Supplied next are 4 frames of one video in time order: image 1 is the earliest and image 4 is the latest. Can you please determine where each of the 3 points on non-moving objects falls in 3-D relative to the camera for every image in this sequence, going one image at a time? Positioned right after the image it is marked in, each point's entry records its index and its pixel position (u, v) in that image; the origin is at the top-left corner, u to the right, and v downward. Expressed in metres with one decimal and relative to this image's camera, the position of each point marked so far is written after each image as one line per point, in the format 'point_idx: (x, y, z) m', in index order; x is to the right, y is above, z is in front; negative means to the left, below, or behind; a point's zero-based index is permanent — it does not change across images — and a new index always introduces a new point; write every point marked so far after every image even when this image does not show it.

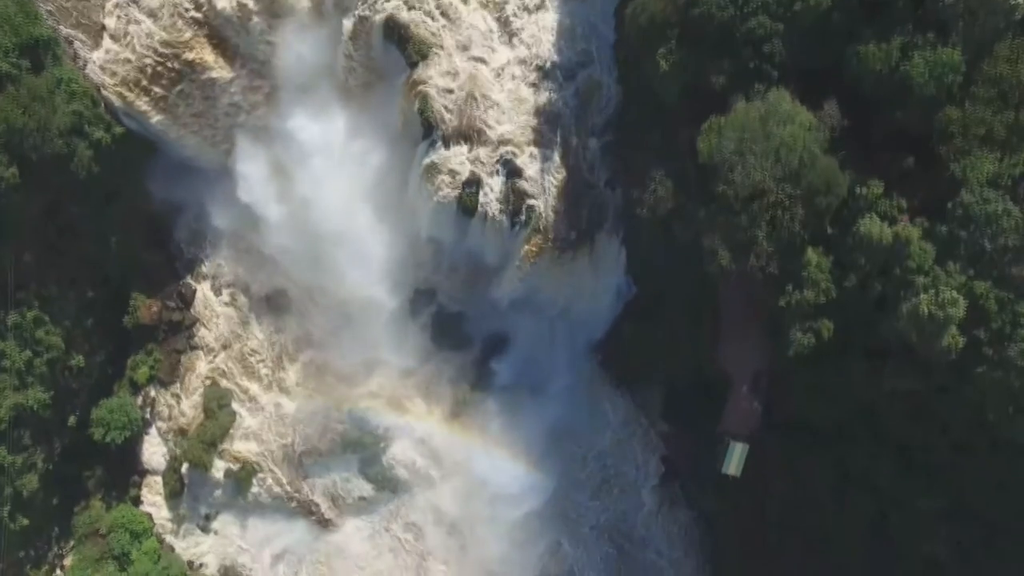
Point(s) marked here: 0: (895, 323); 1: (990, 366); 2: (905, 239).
0: (+12.2, -0.9, +19.9) m
1: (+14.5, -2.2, +19.1) m
2: (+11.8, +1.9, +18.9) m
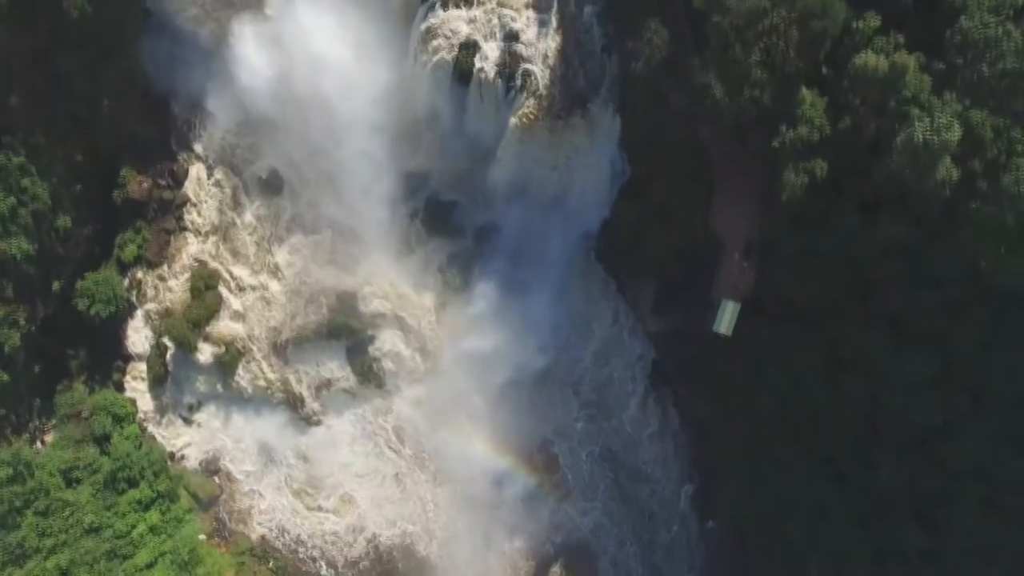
0: (+11.8, +4.1, +19.6) m
1: (+14.1, +2.7, +18.8) m
2: (+11.5, +6.9, +18.6) m
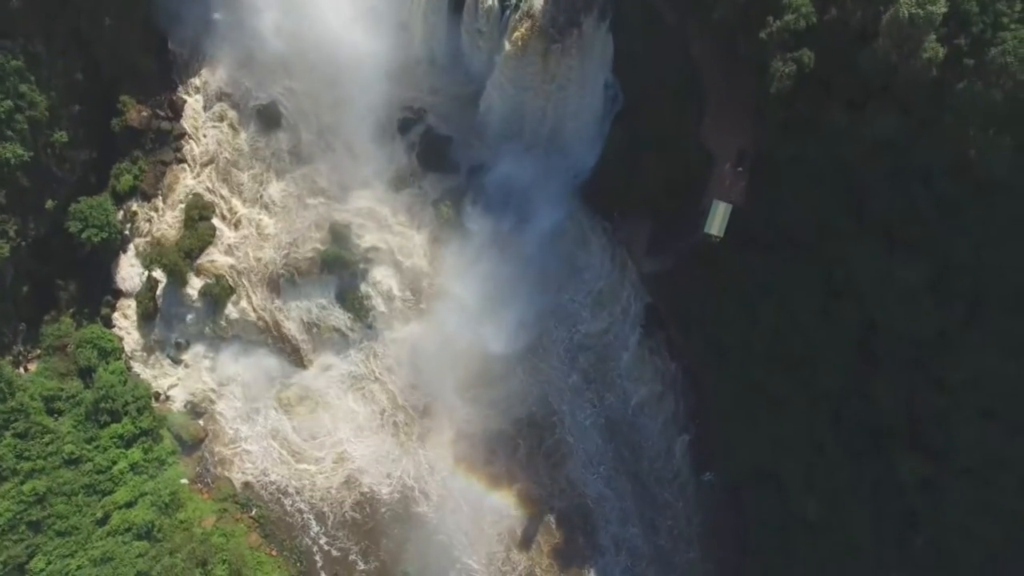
0: (+11.5, +7.7, +19.8) m
1: (+13.8, +6.4, +18.9) m
2: (+11.3, +10.5, +19.0) m
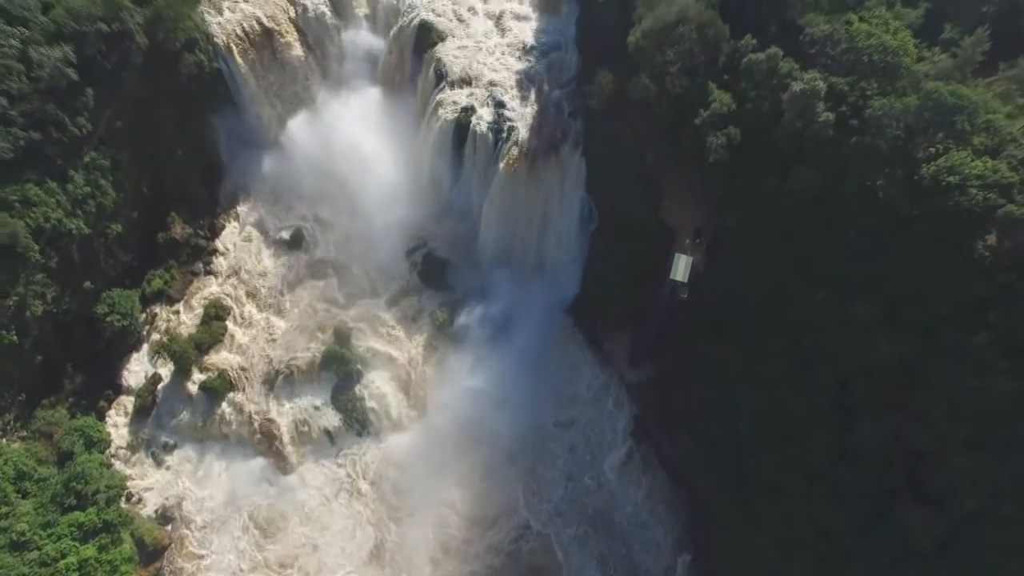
0: (+11.2, +6.8, +25.9) m
1: (+13.6, +5.9, +24.5) m
2: (+11.1, +9.6, +26.5) m
